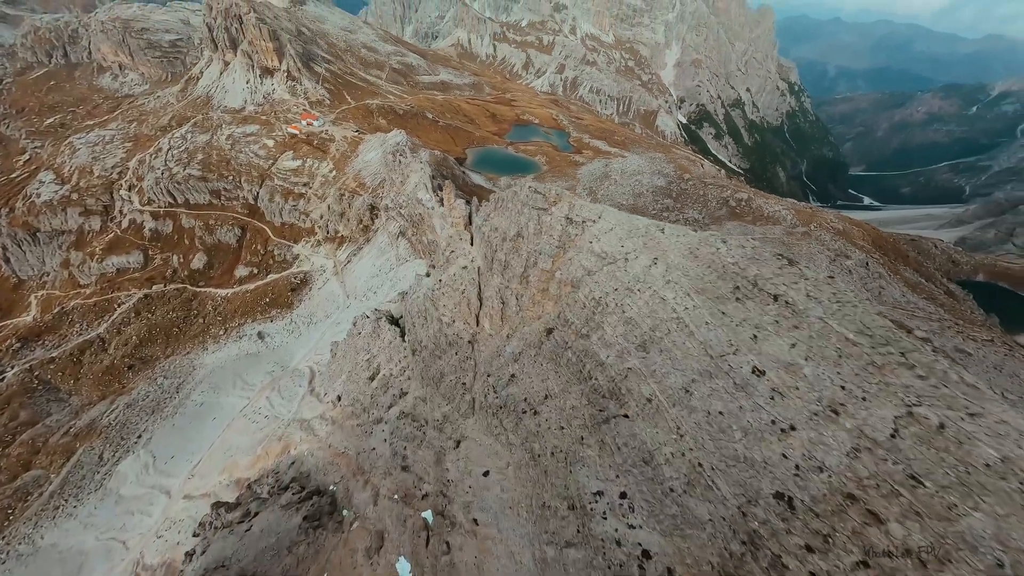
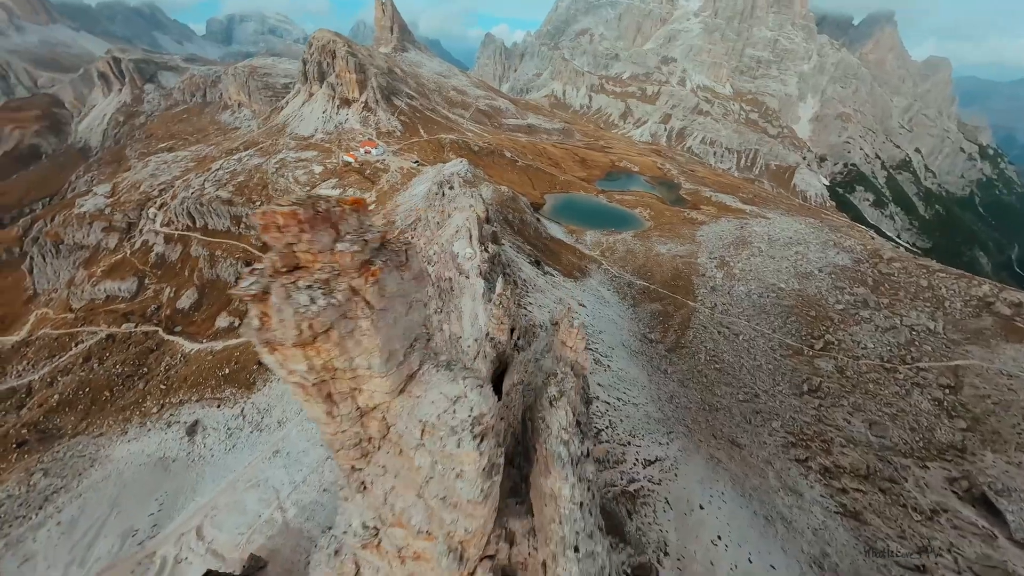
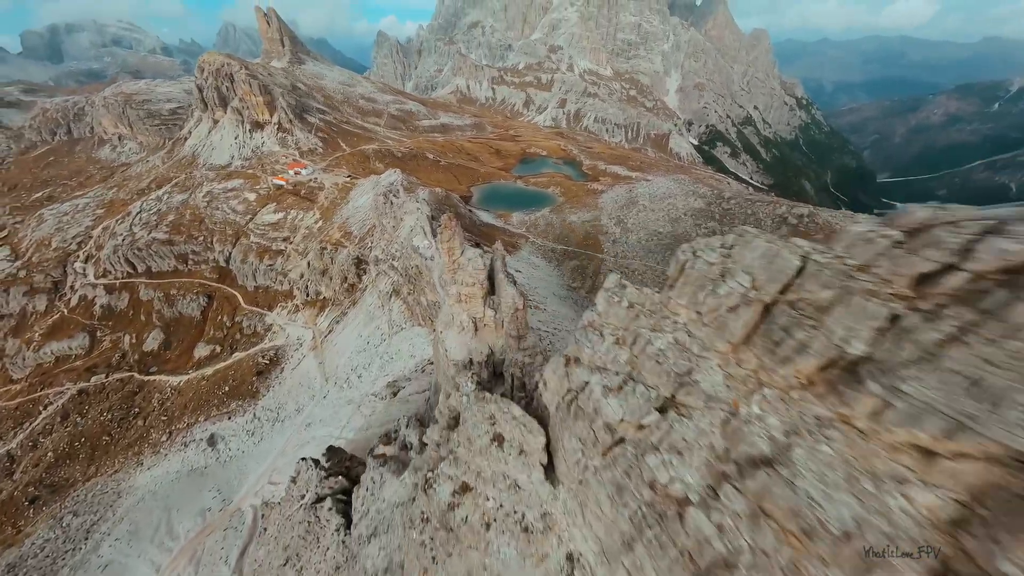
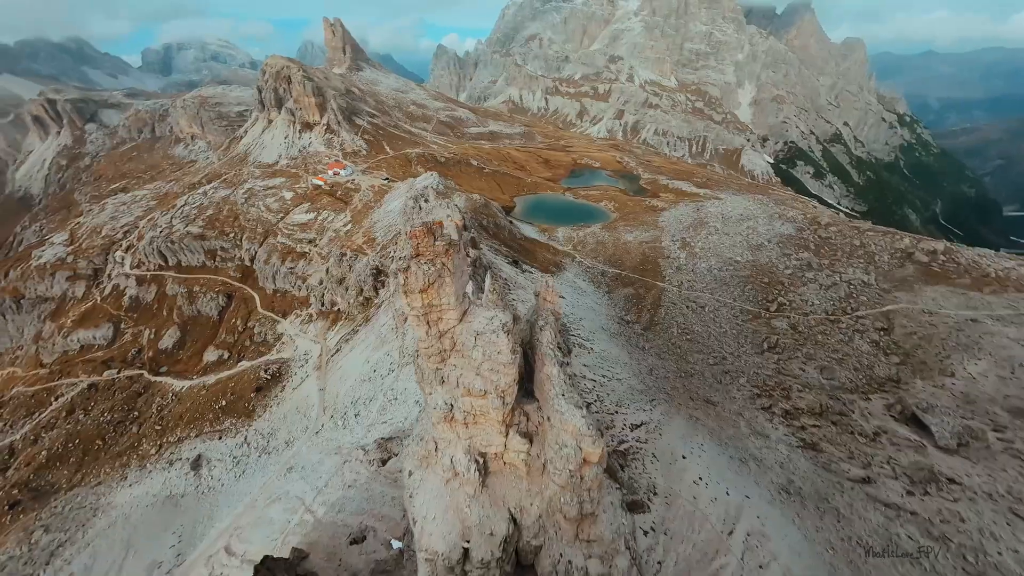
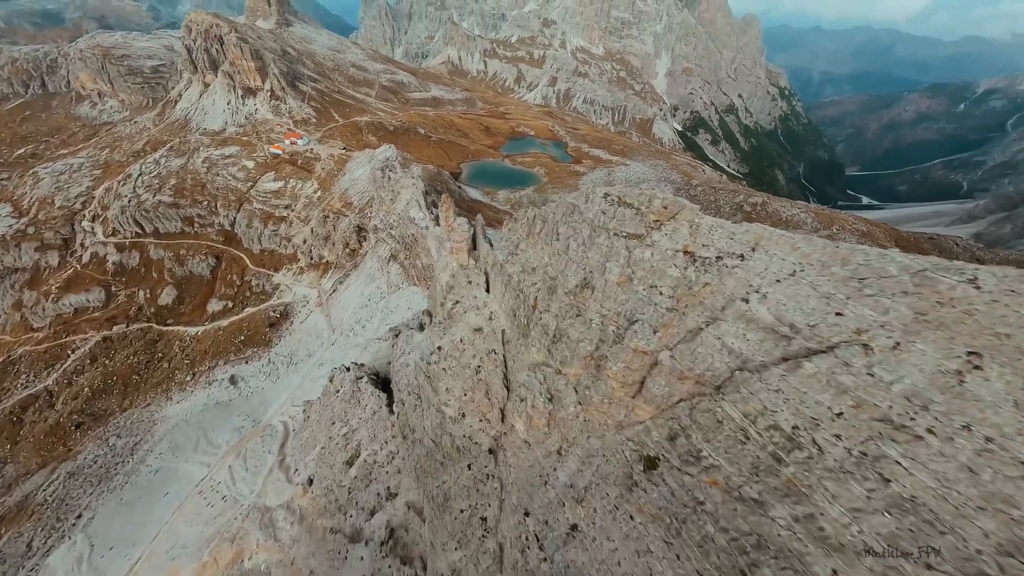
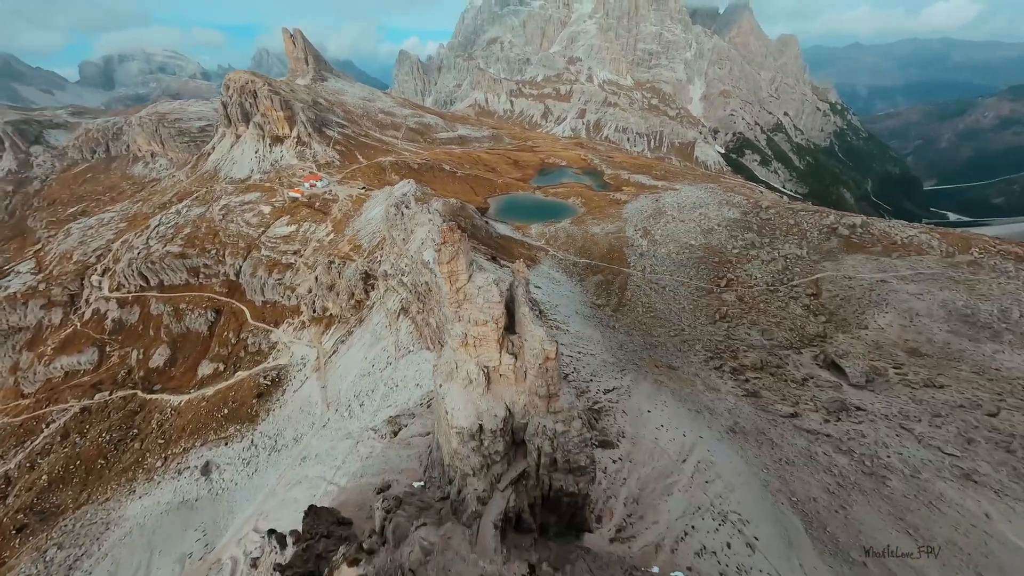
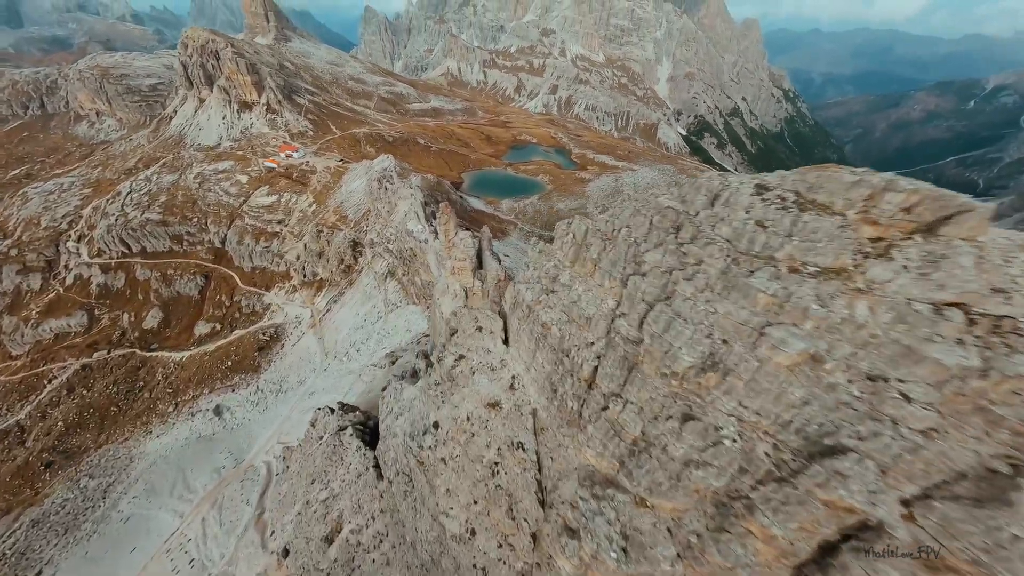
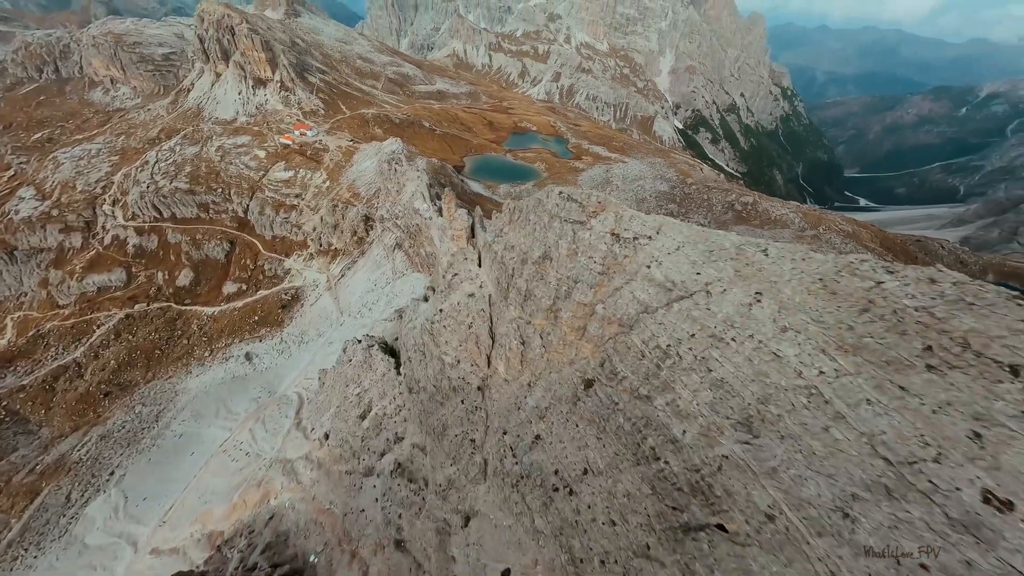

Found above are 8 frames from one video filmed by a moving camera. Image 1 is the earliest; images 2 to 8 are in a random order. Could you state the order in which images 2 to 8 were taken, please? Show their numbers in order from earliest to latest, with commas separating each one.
8, 5, 7, 3, 6, 4, 2
